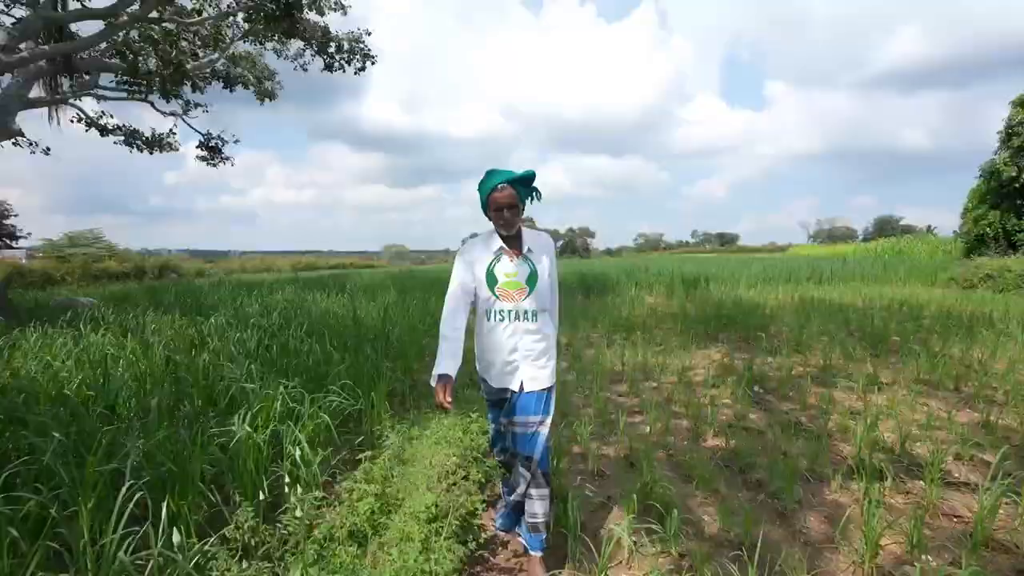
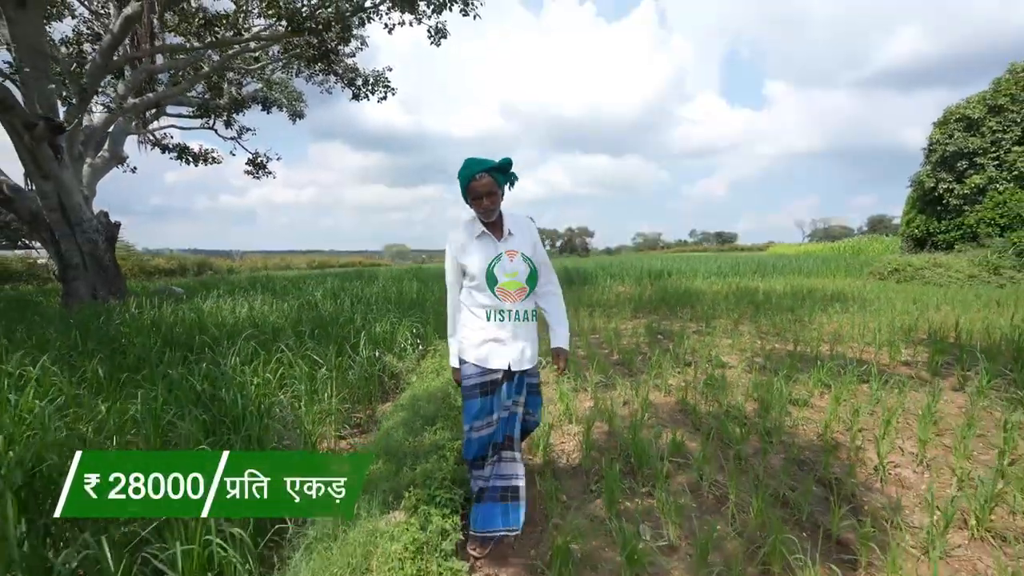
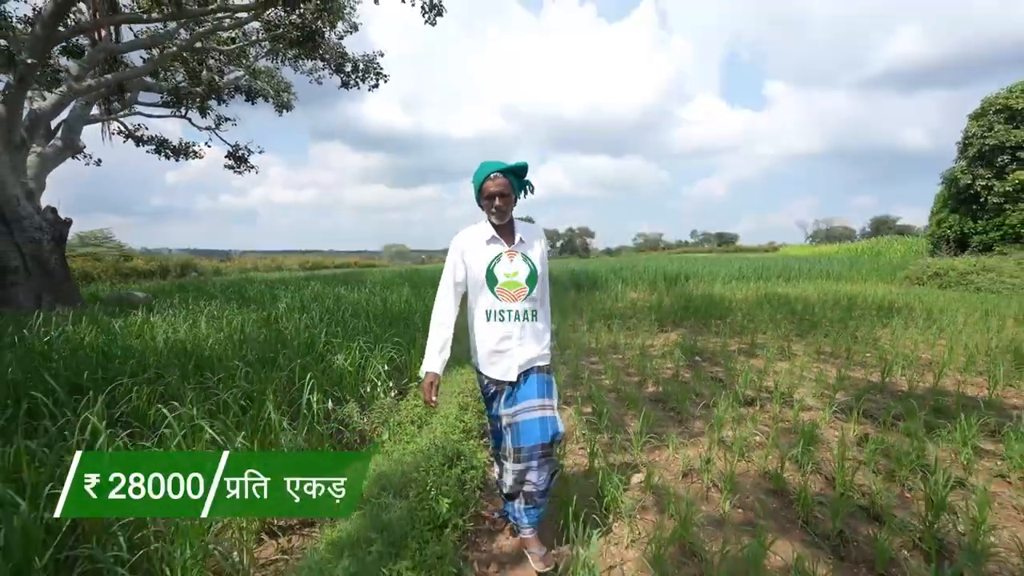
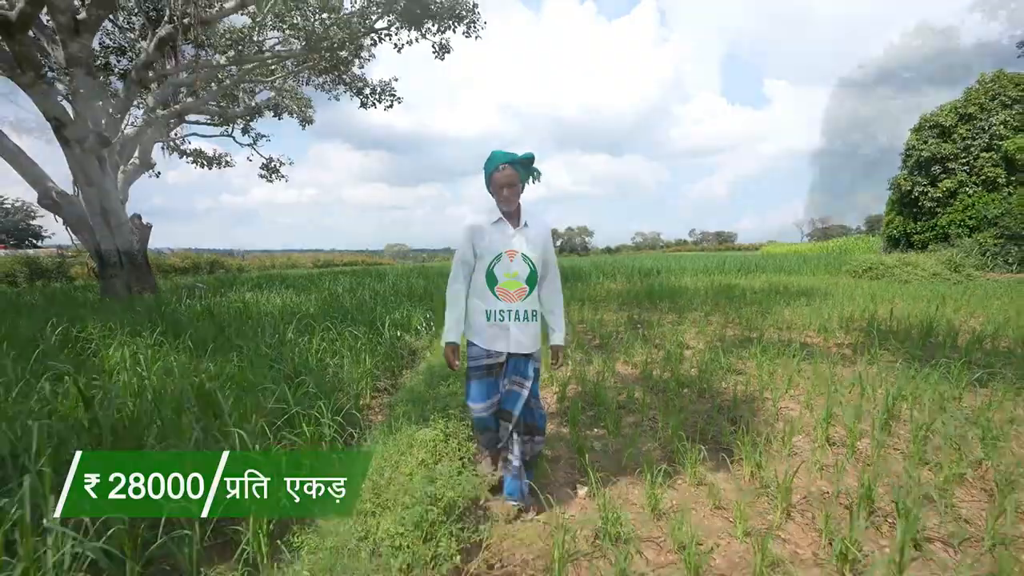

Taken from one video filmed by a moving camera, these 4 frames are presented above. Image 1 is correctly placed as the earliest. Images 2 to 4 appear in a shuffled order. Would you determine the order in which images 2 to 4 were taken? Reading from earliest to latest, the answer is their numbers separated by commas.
3, 2, 4
